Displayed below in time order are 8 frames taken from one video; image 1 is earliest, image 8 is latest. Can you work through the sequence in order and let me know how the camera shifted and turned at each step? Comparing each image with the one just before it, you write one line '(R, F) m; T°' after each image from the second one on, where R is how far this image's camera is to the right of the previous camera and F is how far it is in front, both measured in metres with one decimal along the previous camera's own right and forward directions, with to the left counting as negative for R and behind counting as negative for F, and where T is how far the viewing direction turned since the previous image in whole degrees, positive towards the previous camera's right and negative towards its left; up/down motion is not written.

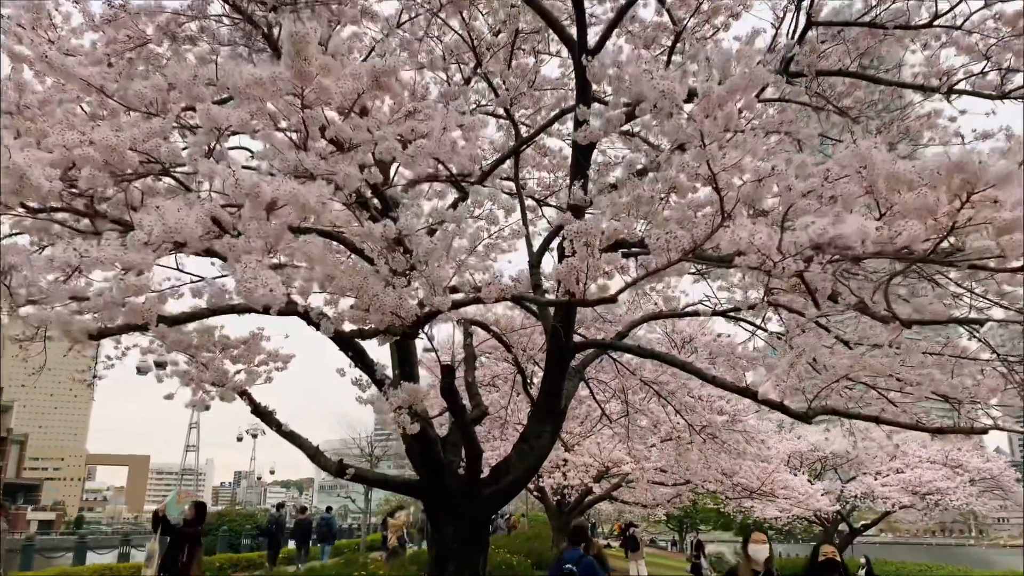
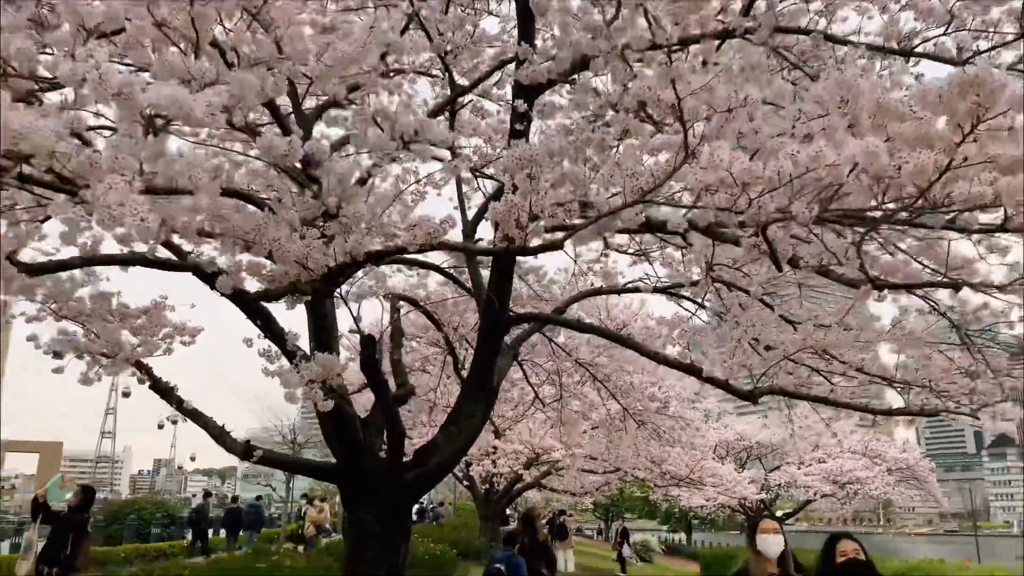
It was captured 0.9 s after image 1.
(0.0, +0.5) m; +5°
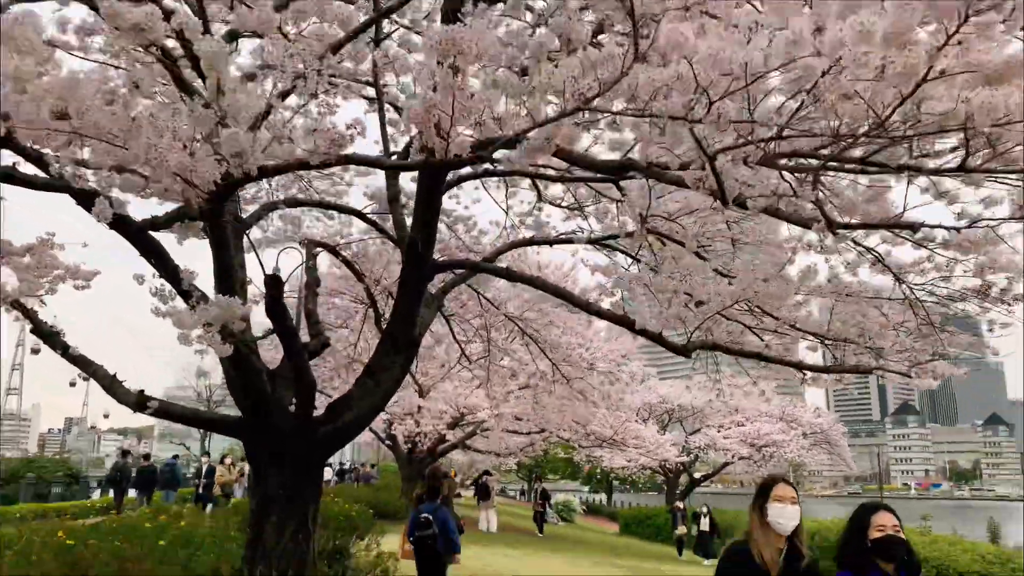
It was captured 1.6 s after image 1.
(0.0, +0.4) m; +5°
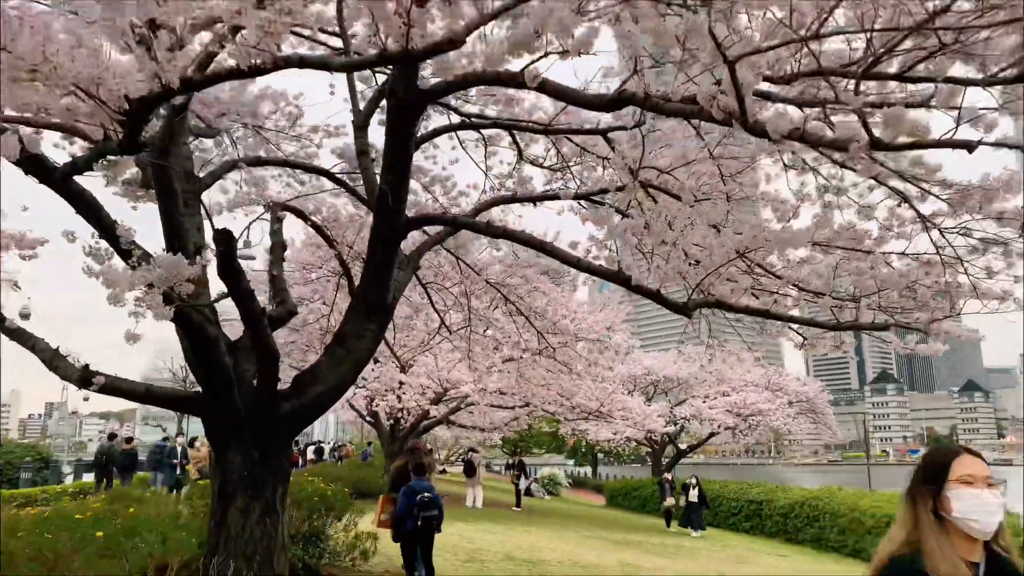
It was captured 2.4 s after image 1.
(0.0, +0.5) m; +1°
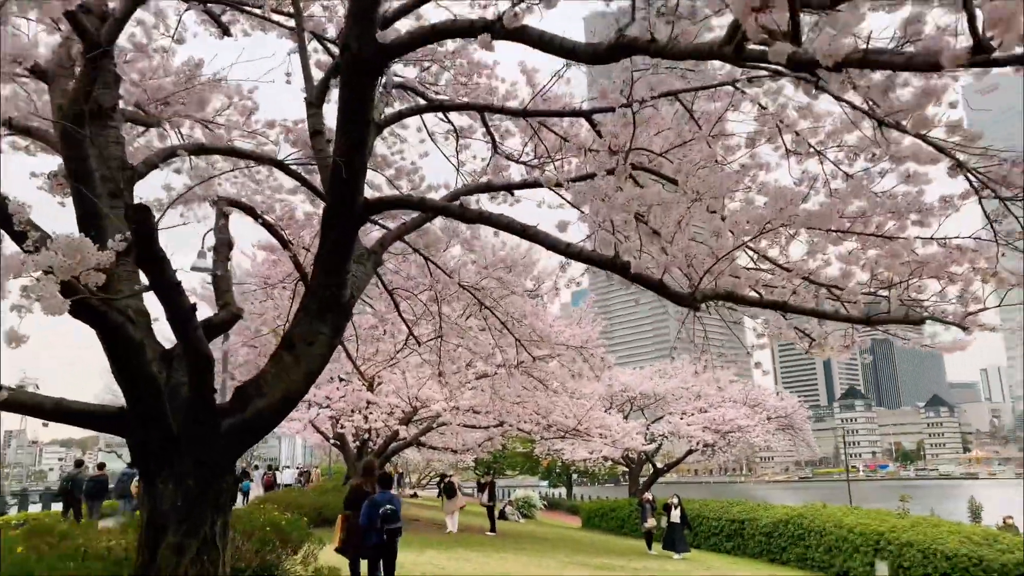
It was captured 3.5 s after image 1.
(0.0, +0.7) m; +2°
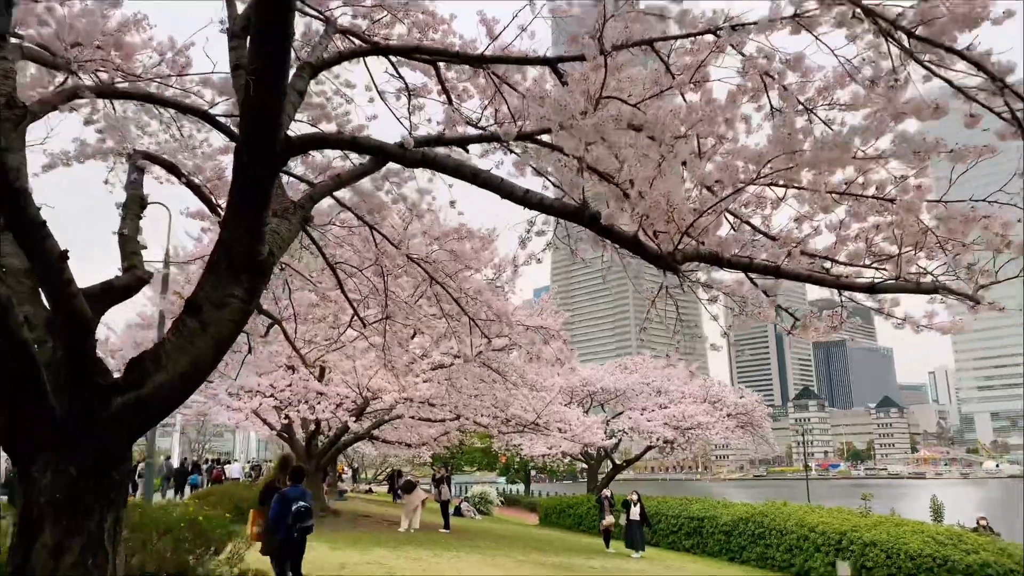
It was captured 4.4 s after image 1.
(+0.1, +0.6) m; +3°
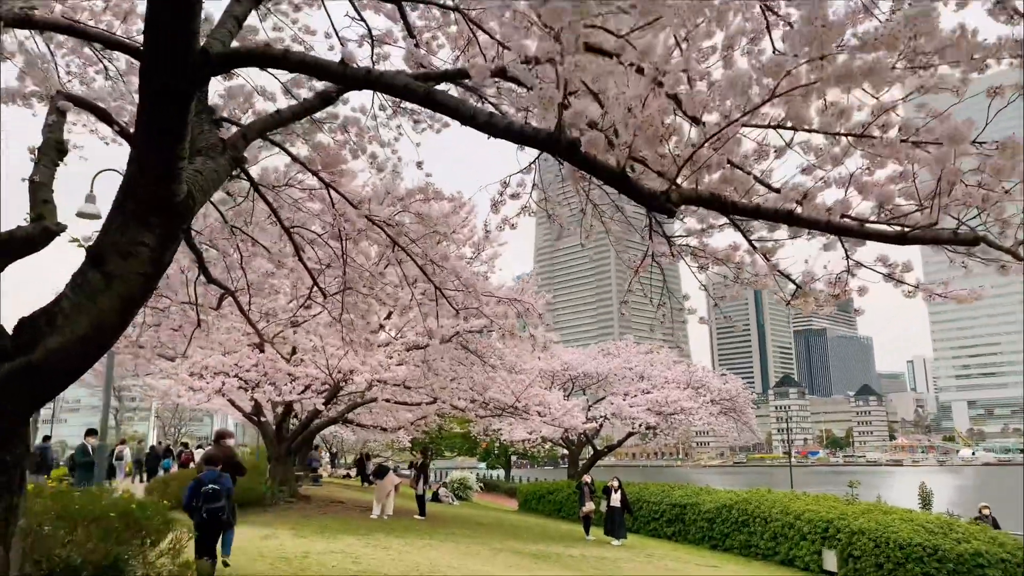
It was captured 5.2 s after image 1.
(+0.1, +0.6) m; +1°
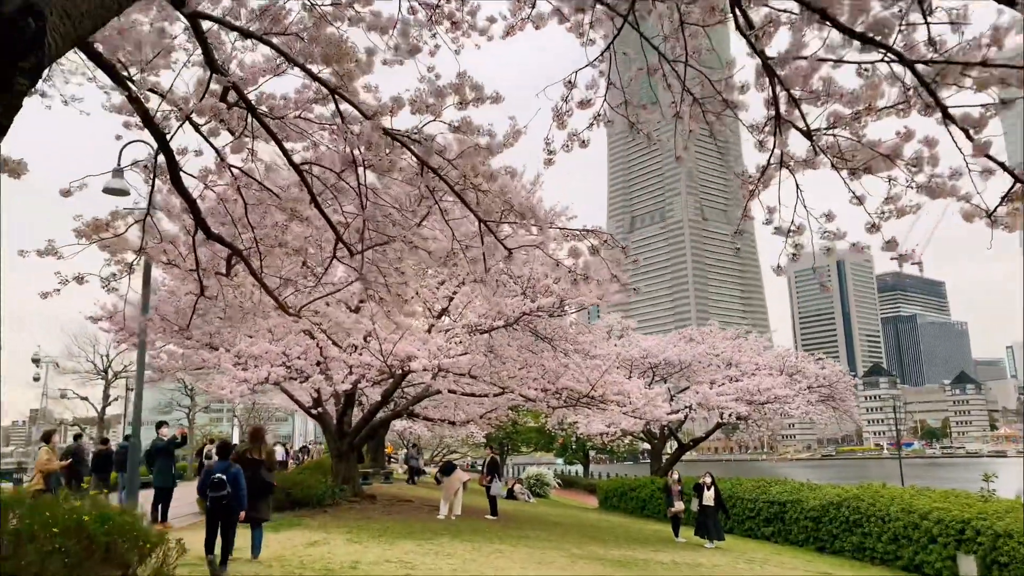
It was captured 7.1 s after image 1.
(0.0, +1.4) m; -5°
